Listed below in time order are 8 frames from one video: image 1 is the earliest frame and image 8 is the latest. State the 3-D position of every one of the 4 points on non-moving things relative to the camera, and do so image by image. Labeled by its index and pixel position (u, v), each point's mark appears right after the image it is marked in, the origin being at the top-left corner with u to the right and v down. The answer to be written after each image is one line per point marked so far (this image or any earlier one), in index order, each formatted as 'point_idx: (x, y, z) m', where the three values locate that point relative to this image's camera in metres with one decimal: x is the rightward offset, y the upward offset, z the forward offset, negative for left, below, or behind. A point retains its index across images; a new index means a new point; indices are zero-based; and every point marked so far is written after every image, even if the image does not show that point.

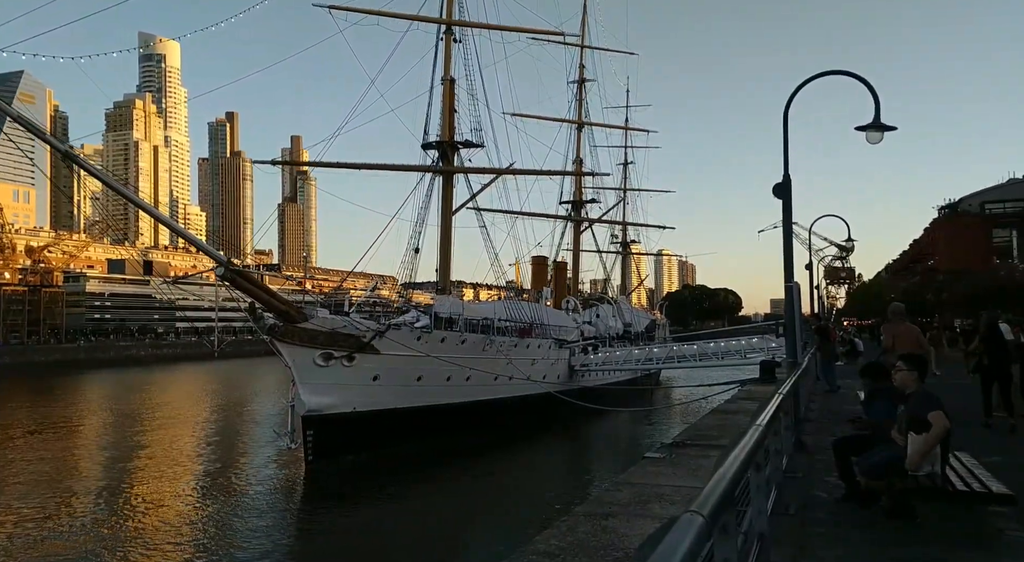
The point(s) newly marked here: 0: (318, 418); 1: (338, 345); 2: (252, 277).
0: (-4.7, -3.3, +18.1) m
1: (-4.3, -1.6, +18.4) m
2: (-6.0, +0.1, +17.1) m
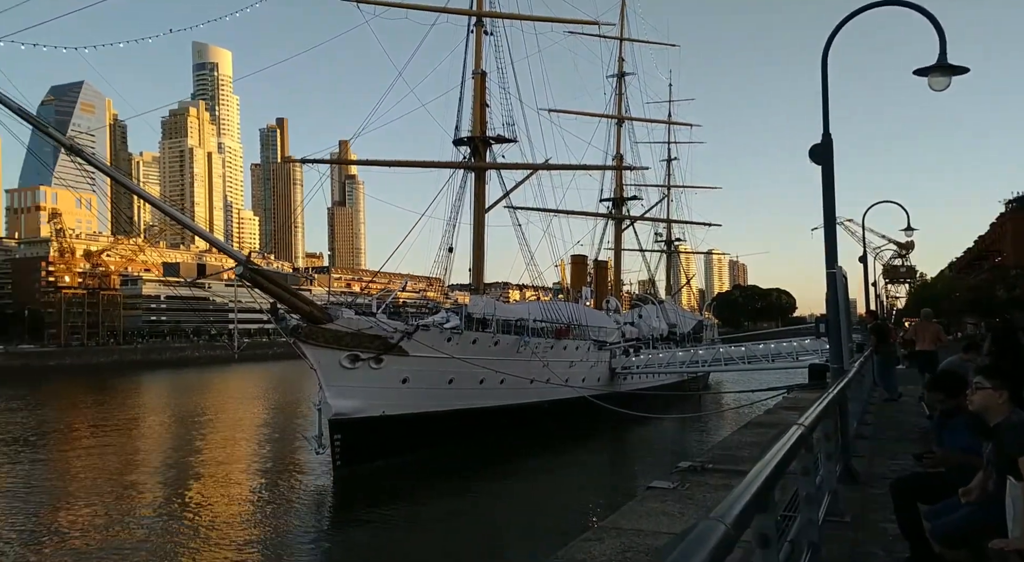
0: (-3.9, -3.3, +17.5) m
1: (-3.5, -1.6, +17.8) m
2: (-5.4, +0.1, +16.6) m
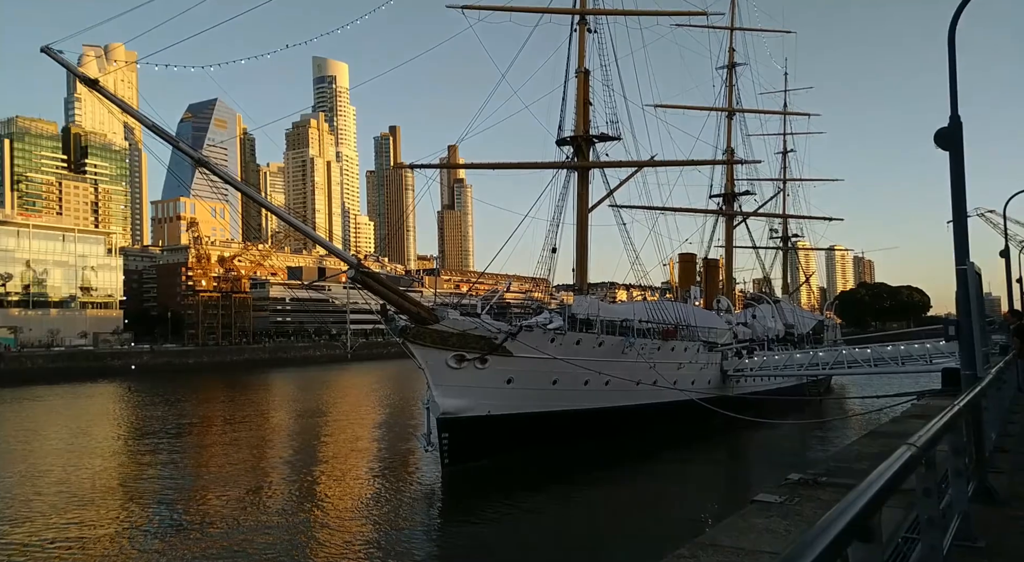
0: (-1.5, -3.3, +17.8) m
1: (-1.0, -1.6, +18.0) m
2: (-3.0, +0.1, +17.1) m
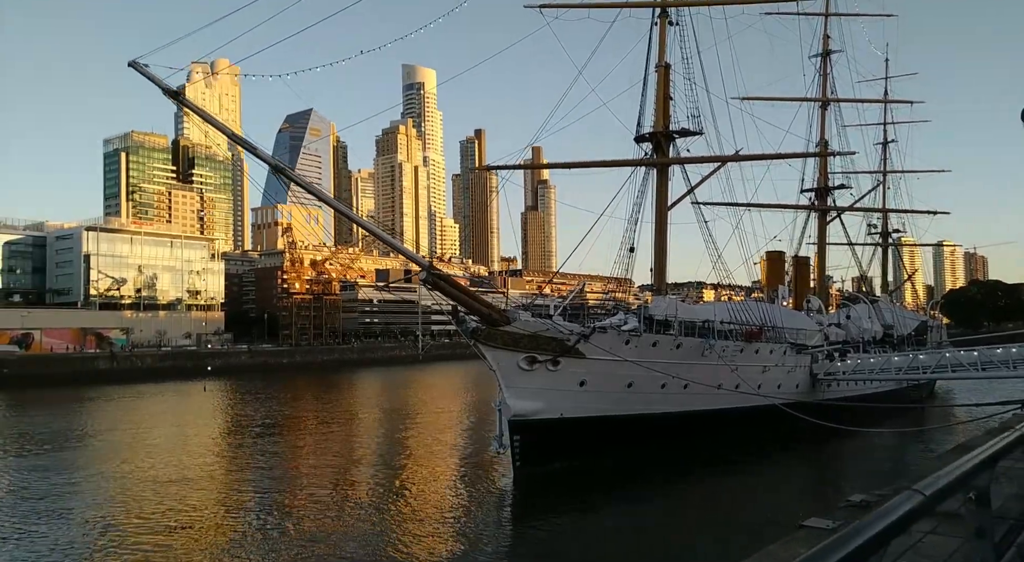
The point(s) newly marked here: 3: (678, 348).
0: (+0.3, -3.3, +17.6) m
1: (+0.7, -1.6, +17.8) m
2: (-1.4, +0.1, +17.1) m
3: (+4.3, -1.7, +19.5) m
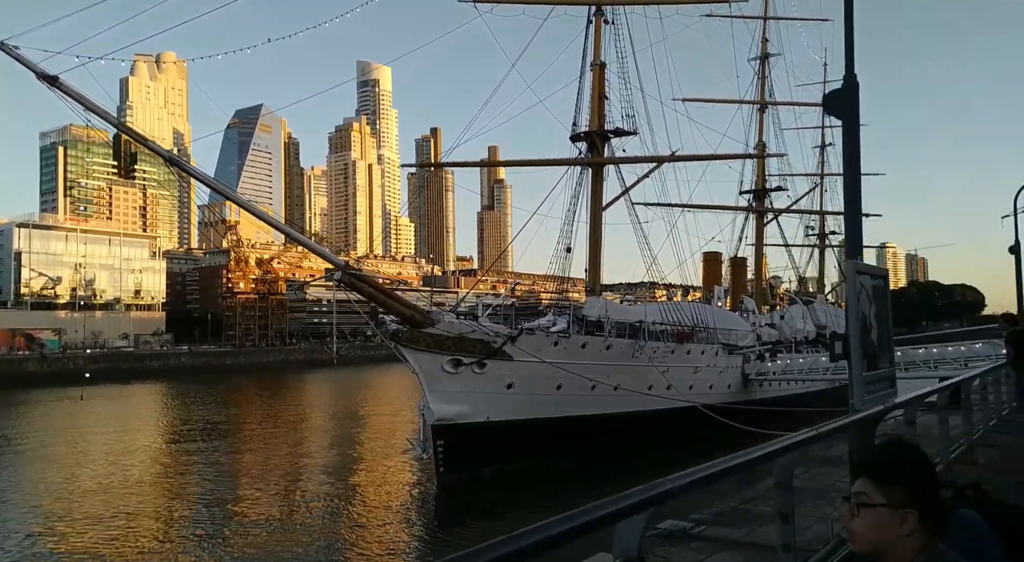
0: (-1.5, -3.4, +17.2) m
1: (-1.0, -1.6, +17.4) m
2: (-3.1, 0.0, +16.6) m
3: (+2.5, -1.8, +19.3) m
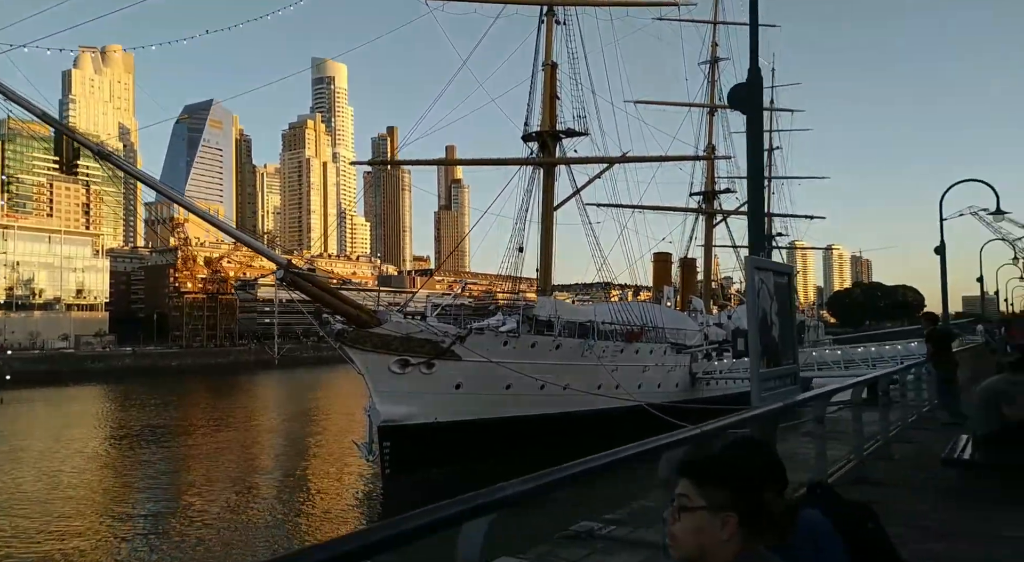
0: (-2.6, -3.3, +17.0) m
1: (-2.2, -1.6, +17.2) m
2: (-4.2, +0.1, +16.3) m
3: (+1.2, -1.7, +19.3) m
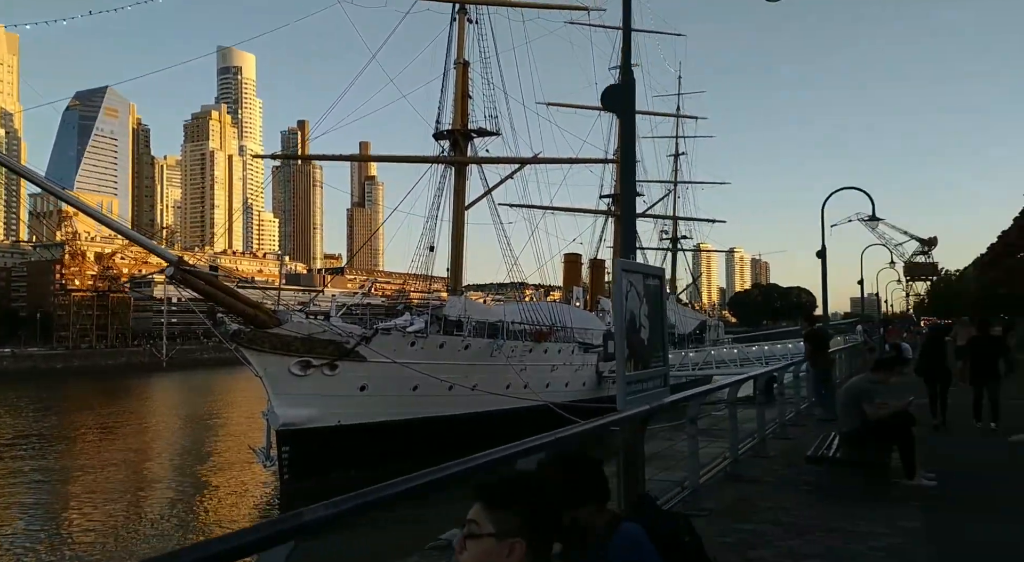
0: (-4.7, -3.3, +16.5) m
1: (-4.3, -1.6, +16.8) m
2: (-6.2, +0.1, +15.6) m
3: (-1.1, -1.7, +19.3) m
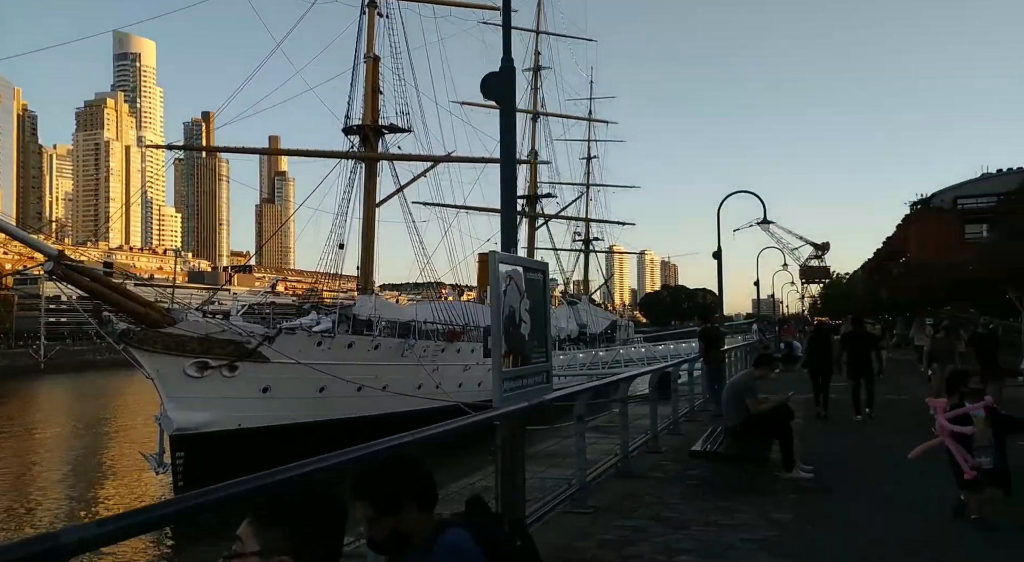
0: (-6.6, -3.3, +15.8) m
1: (-6.3, -1.5, +16.1) m
2: (-8.0, +0.2, +14.7) m
3: (-3.4, -1.7, +18.9) m
